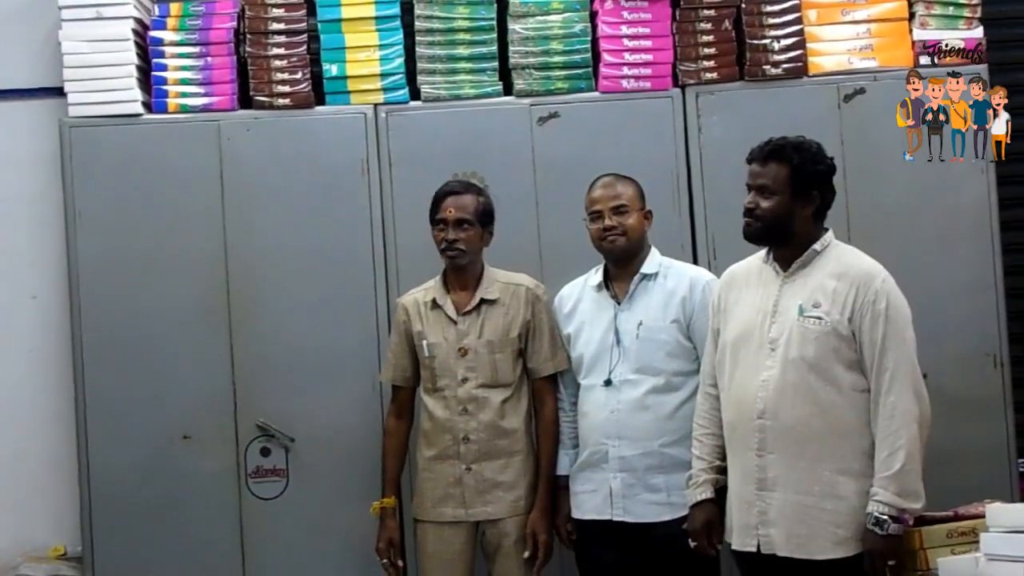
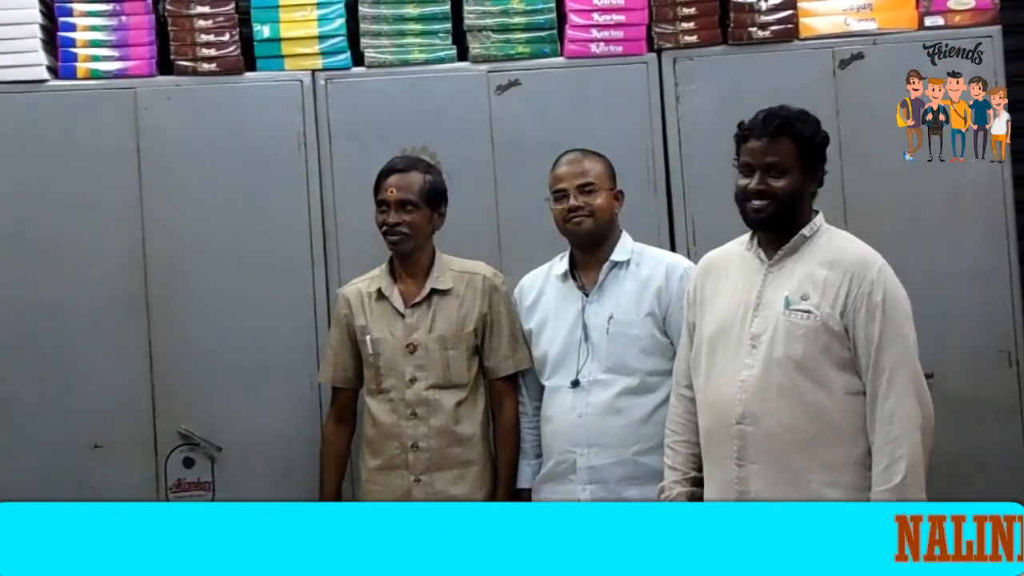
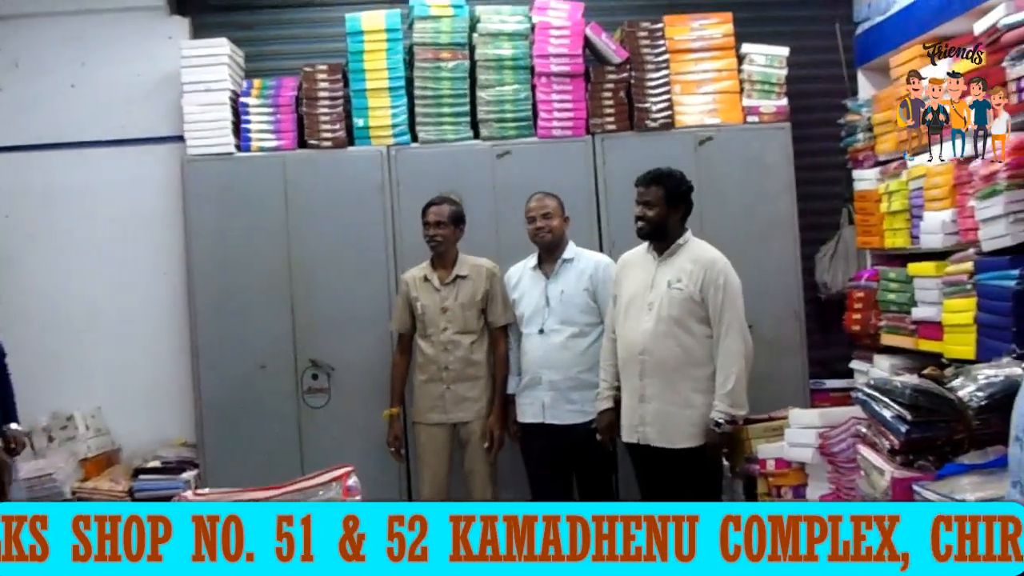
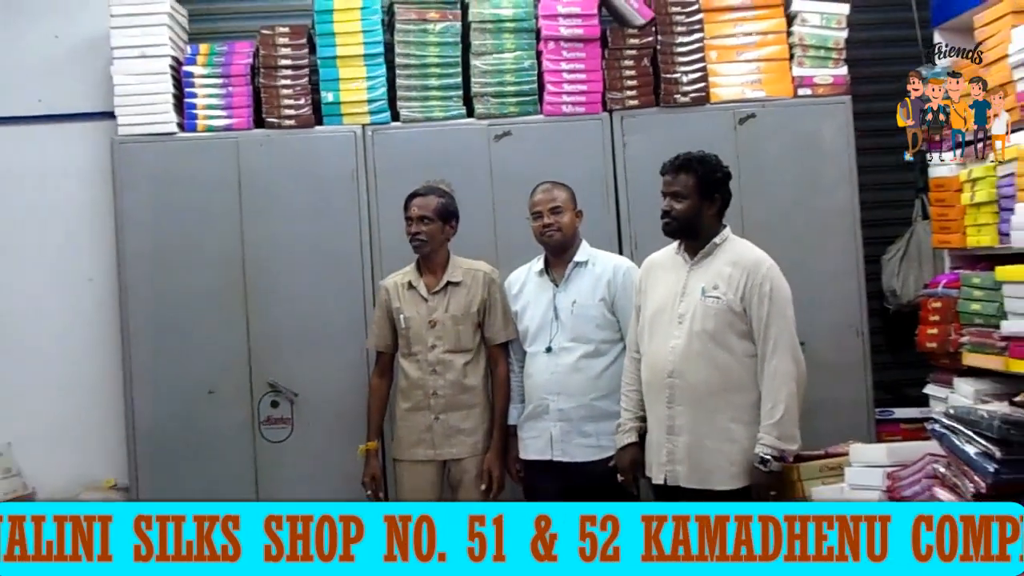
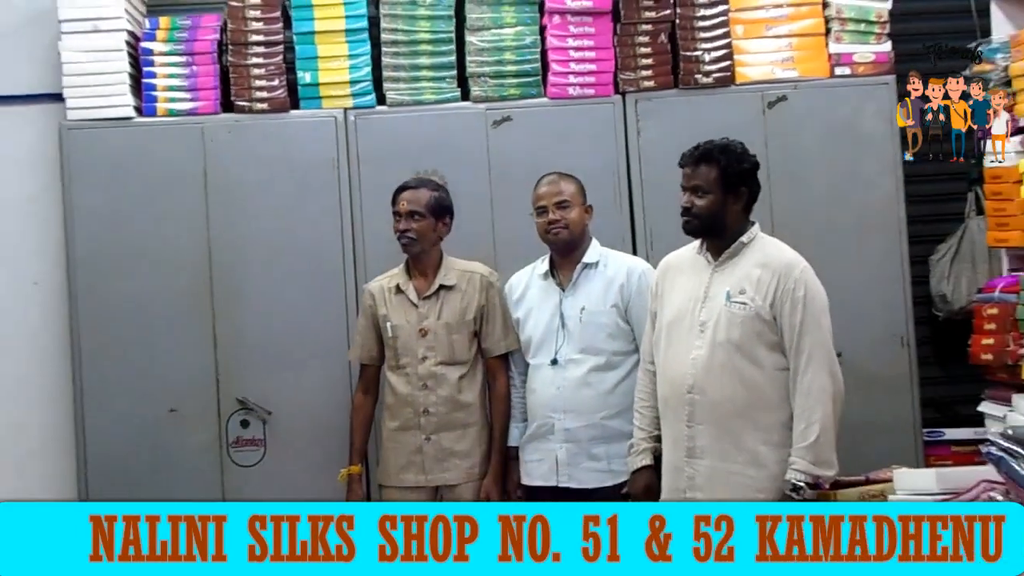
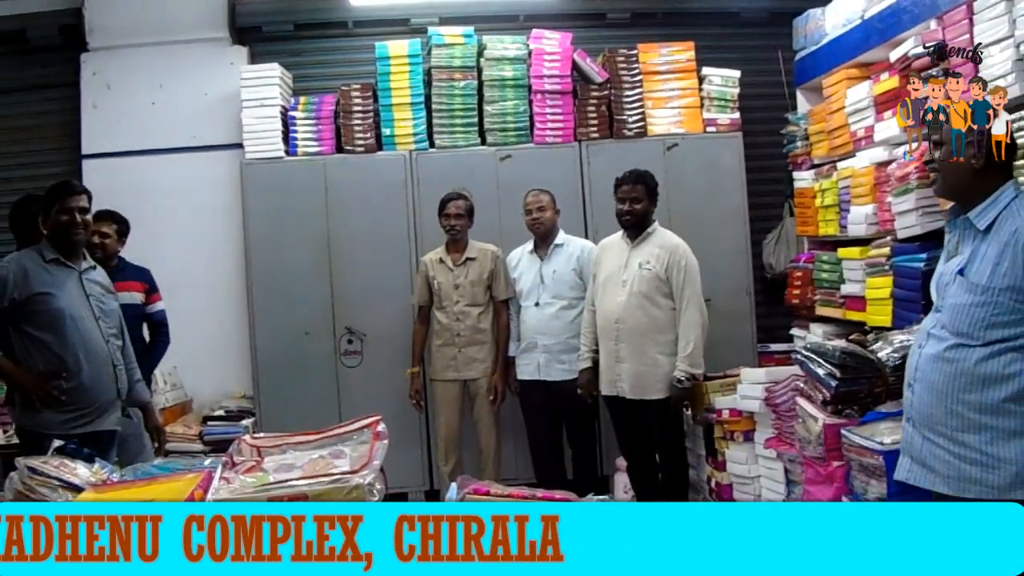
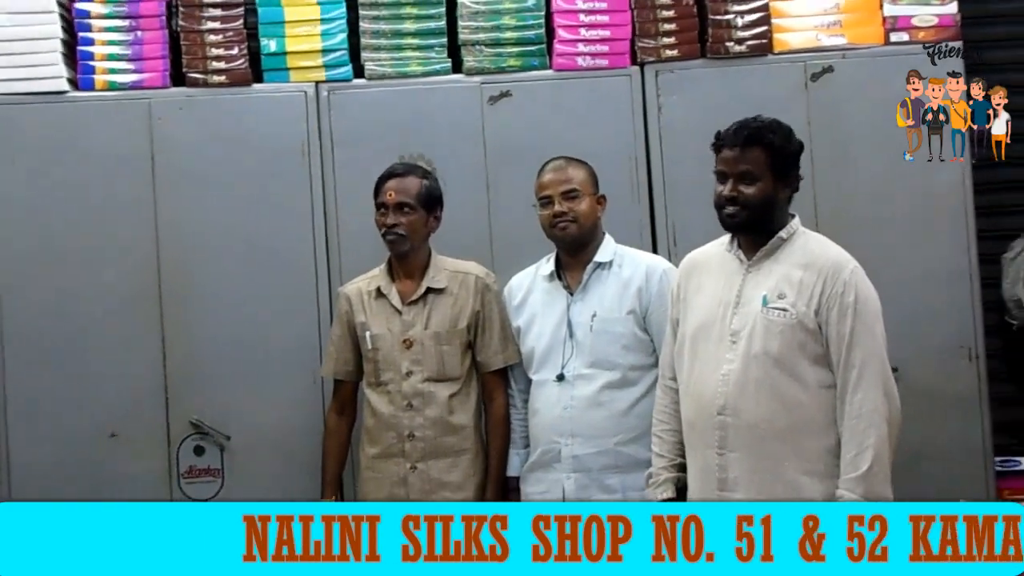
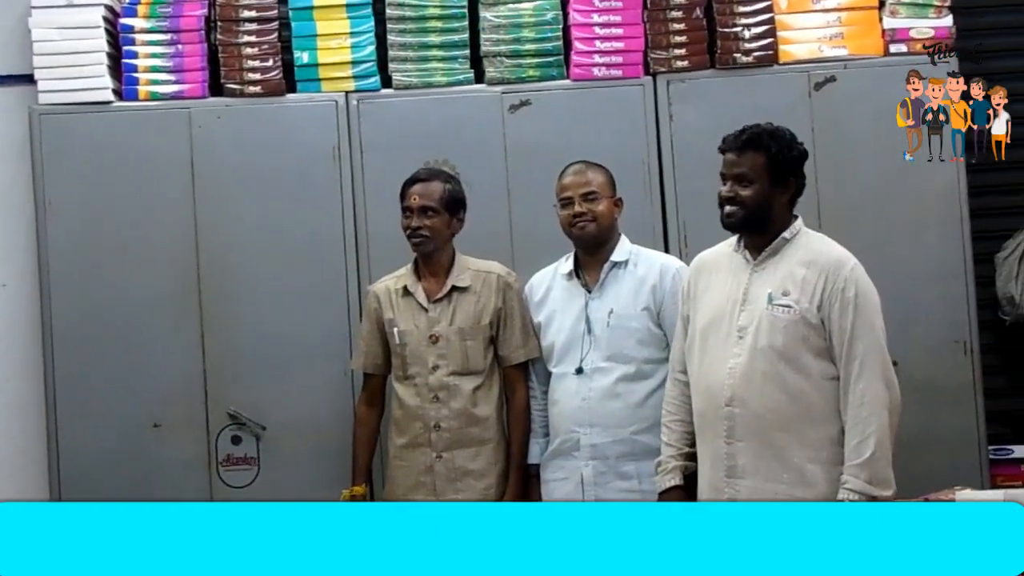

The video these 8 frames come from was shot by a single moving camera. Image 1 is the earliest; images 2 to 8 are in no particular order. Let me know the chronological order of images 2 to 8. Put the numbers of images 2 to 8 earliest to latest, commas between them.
8, 2, 7, 5, 4, 3, 6
